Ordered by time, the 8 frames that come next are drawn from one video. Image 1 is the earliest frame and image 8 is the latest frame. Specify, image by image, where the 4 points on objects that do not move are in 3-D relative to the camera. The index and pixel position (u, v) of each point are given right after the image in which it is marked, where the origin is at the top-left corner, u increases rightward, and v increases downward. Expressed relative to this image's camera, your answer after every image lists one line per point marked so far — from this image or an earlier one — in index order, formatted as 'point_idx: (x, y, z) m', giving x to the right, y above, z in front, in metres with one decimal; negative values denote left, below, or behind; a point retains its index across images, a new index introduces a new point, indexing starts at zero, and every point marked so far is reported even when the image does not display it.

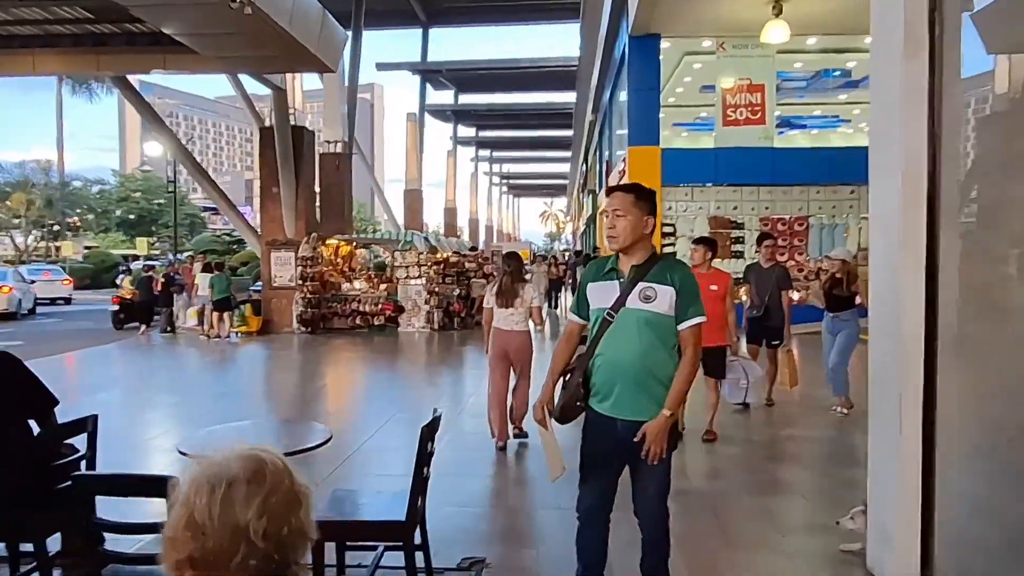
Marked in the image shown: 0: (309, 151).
0: (-4.5, +3.0, +15.9) m
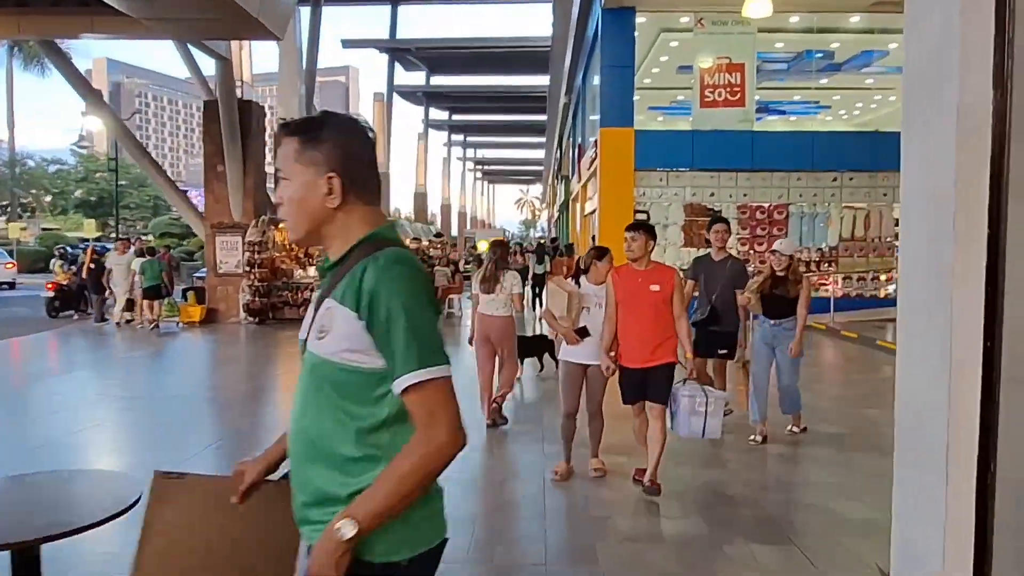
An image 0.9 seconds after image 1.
0: (-5.2, +3.2, +14.8) m
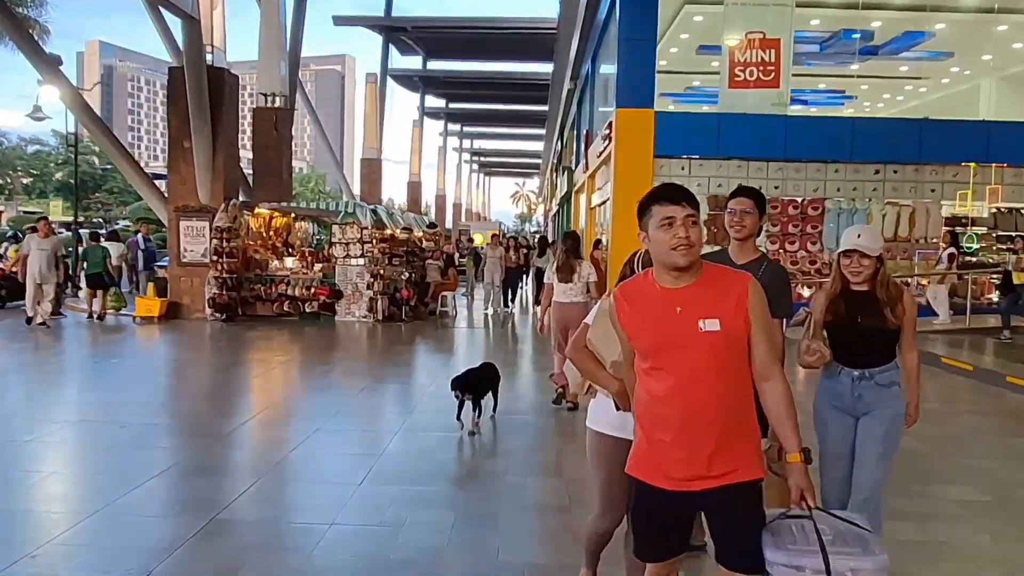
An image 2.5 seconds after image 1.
0: (-5.1, +3.4, +13.2) m
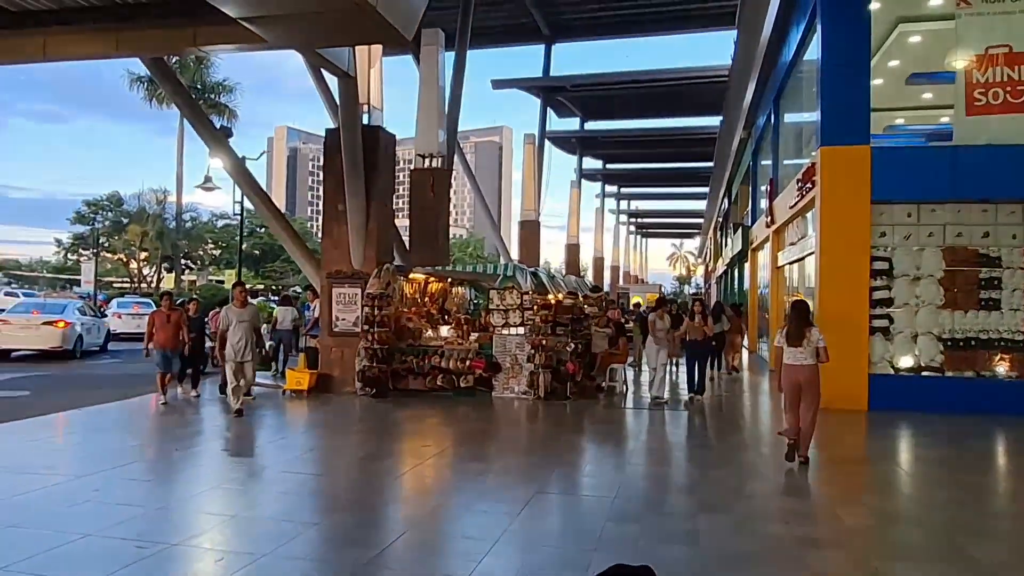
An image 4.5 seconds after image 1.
0: (-2.2, +2.2, +12.7) m
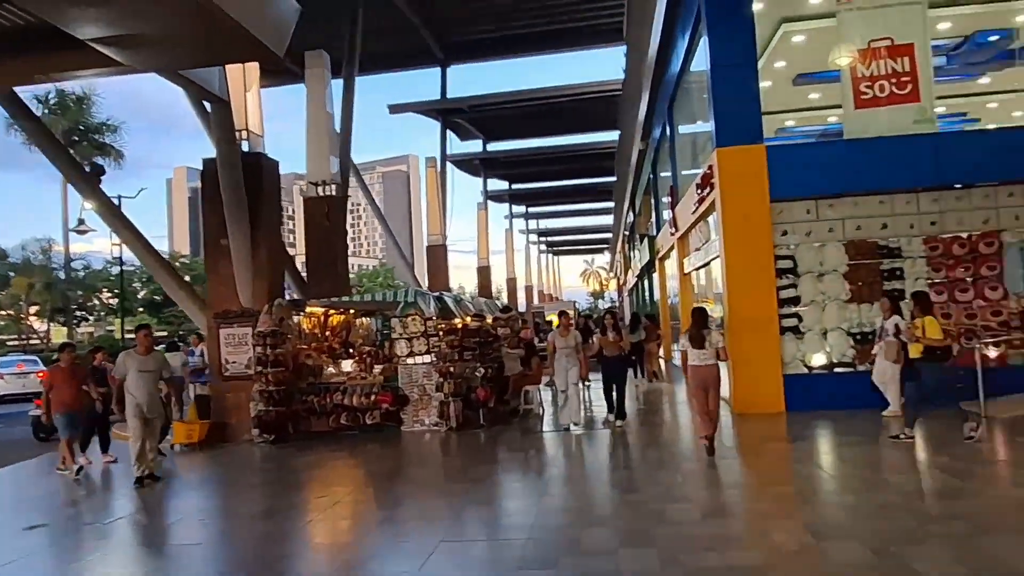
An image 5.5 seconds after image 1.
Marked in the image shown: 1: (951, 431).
0: (-3.9, +1.6, +11.8) m
1: (+4.7, -1.5, +7.9) m
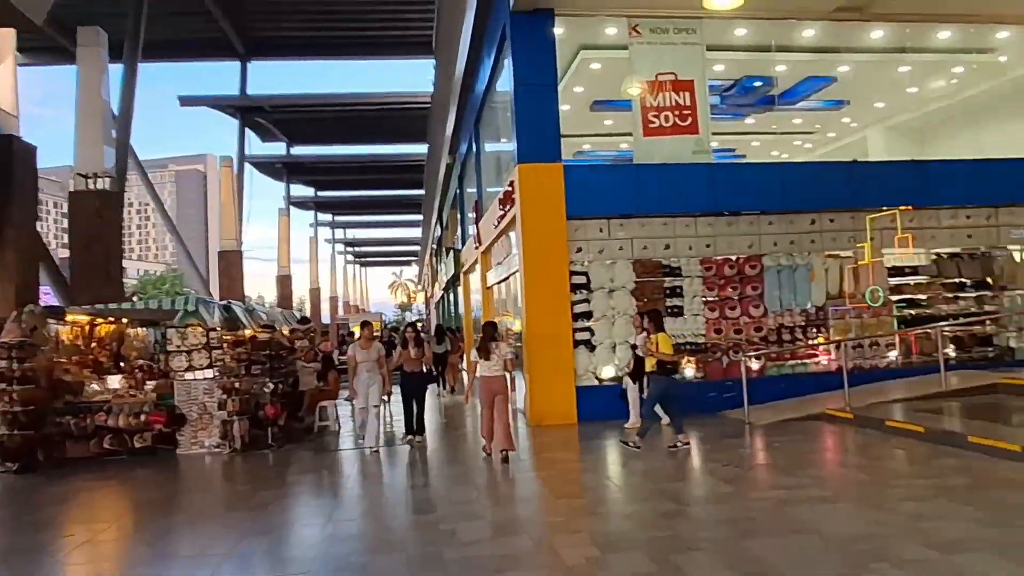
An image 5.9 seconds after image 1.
0: (-6.8, +1.5, +10.2) m
1: (+2.4, -1.7, +8.6) m
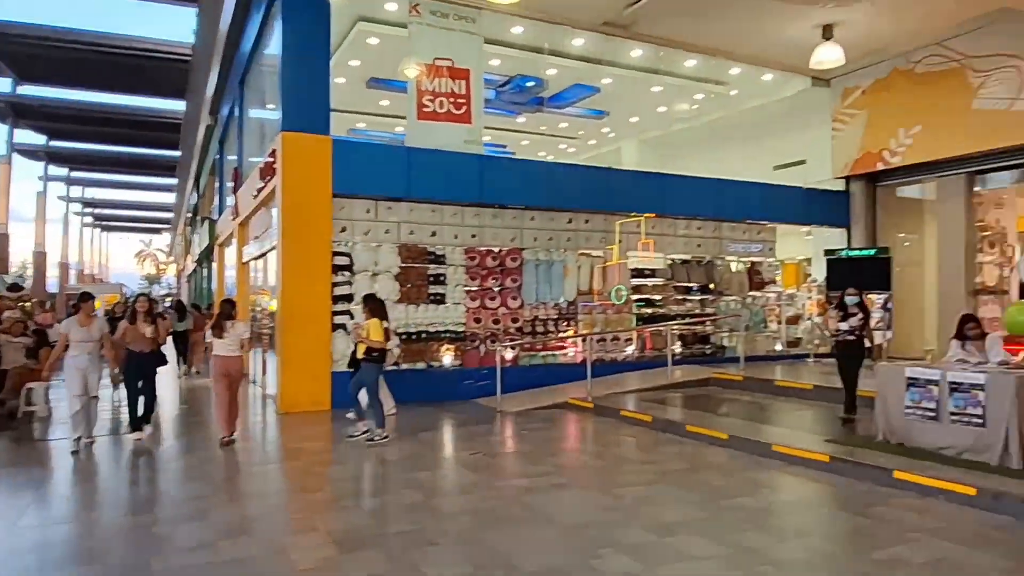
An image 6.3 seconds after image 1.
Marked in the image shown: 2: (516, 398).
0: (-9.6, +2.2, +7.4) m
1: (-0.5, -1.6, +8.7) m
2: (0.0, -1.6, +10.5) m
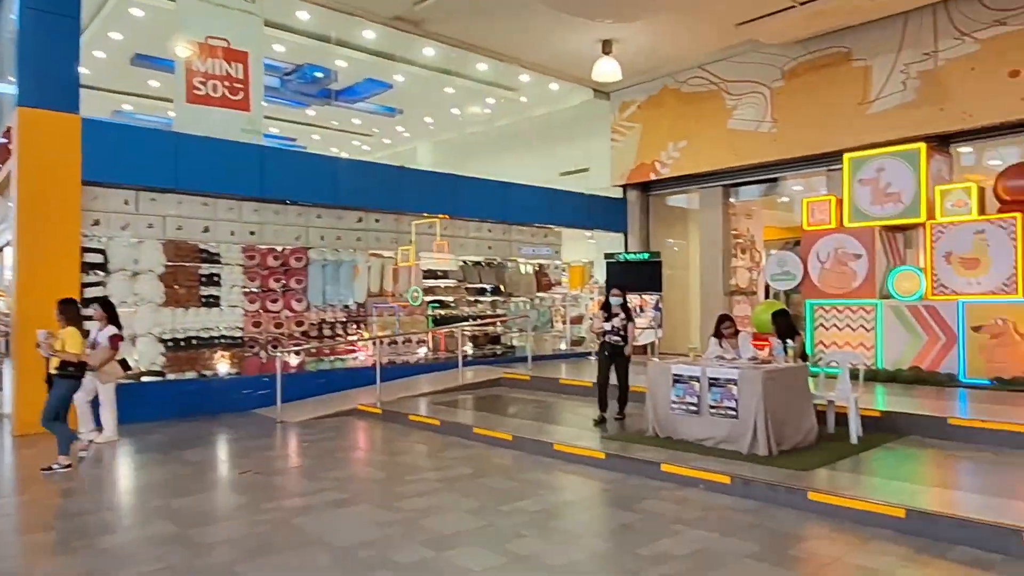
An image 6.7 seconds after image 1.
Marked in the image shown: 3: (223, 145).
0: (-11.3, +2.2, +4.3) m
1: (-2.9, -1.6, +8.1) m
2: (-2.9, -1.6, +10.0) m
3: (-3.9, +1.9, +9.9) m
